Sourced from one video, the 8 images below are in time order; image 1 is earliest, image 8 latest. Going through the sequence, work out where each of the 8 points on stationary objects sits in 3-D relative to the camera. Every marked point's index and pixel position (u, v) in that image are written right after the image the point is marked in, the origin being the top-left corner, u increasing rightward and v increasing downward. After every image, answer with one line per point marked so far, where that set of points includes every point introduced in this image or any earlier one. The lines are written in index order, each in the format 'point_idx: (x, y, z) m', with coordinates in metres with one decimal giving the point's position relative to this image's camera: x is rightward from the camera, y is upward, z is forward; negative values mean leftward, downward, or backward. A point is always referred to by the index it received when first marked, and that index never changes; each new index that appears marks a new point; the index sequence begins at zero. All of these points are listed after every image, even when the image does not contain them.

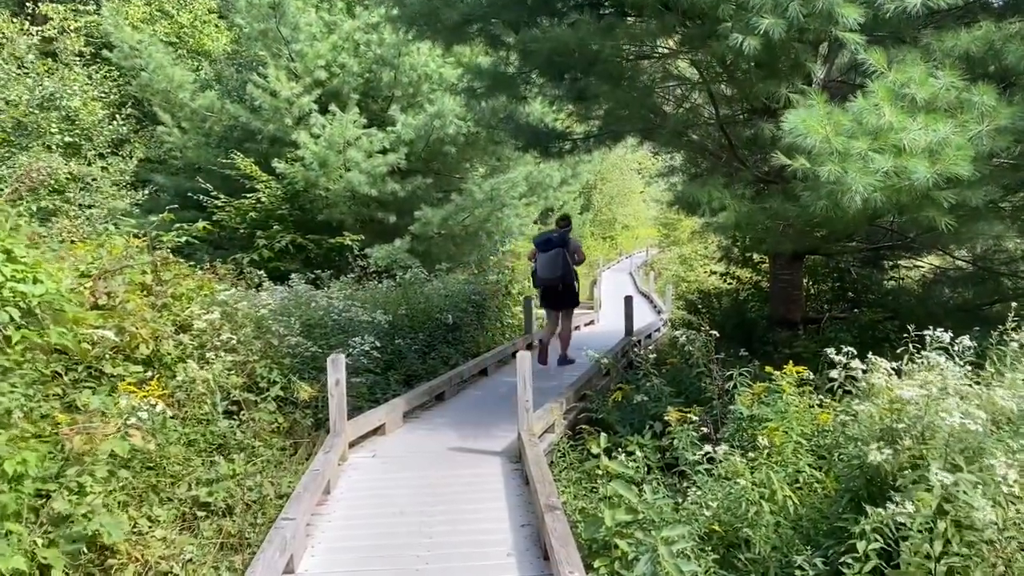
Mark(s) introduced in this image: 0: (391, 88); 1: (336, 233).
0: (-1.6, +2.7, +12.0) m
1: (-2.5, +0.8, +12.3) m
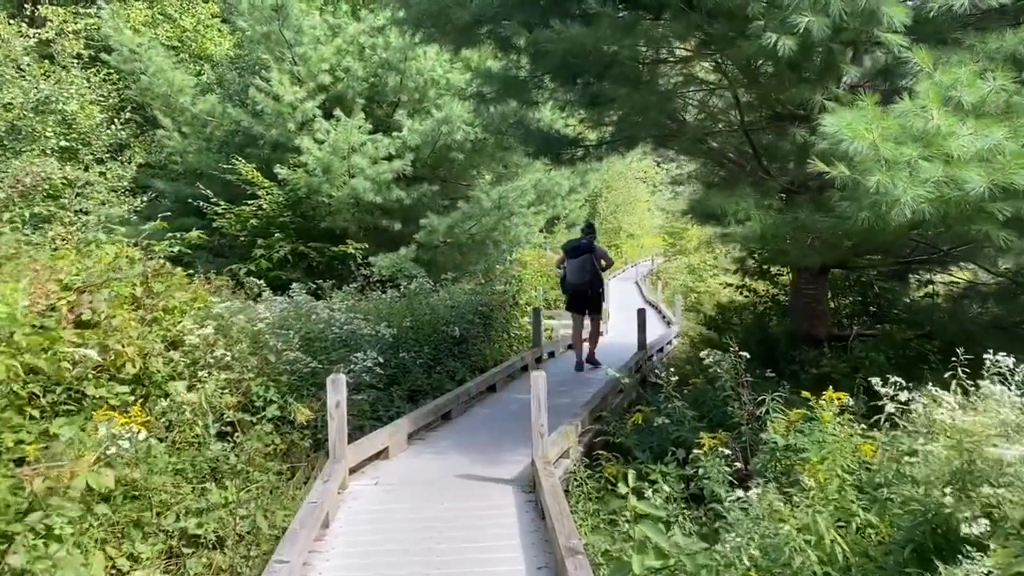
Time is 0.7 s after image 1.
0: (-1.5, +2.6, +11.7) m
1: (-2.4, +0.6, +12.0) m
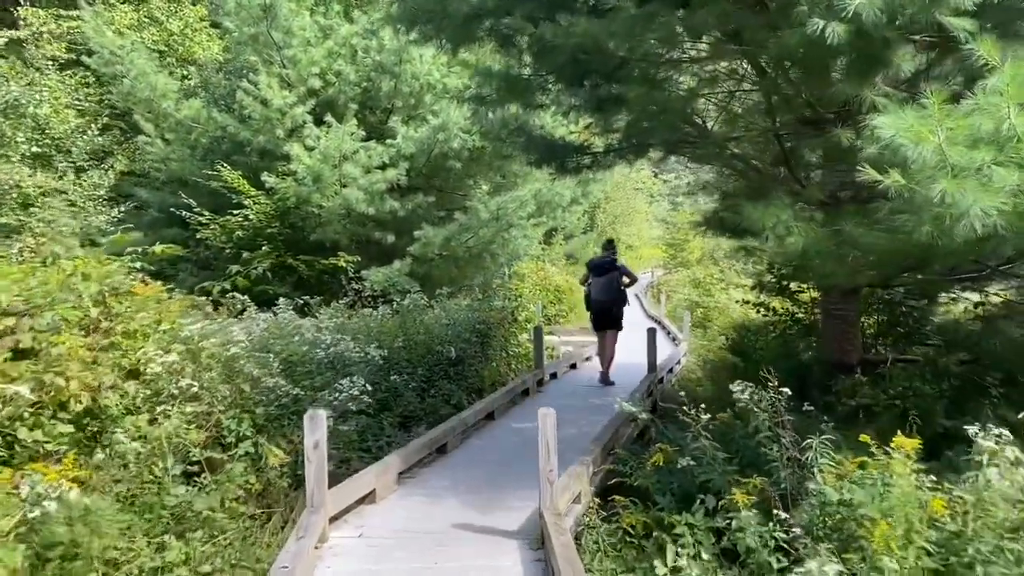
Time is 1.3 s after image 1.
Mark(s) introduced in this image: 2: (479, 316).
0: (-1.5, +2.4, +11.1) m
1: (-2.4, +0.4, +11.4) m
2: (-0.4, -0.3, +9.7) m
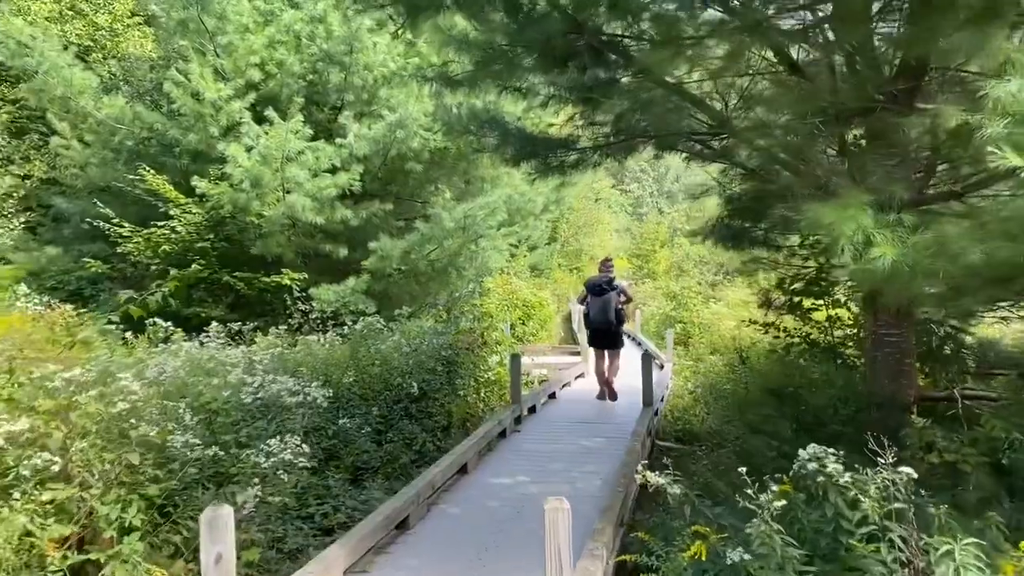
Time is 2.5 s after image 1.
0: (-1.9, +2.2, +9.7) m
1: (-2.7, +0.2, +10.0) m
2: (-0.6, -0.5, +8.4) m
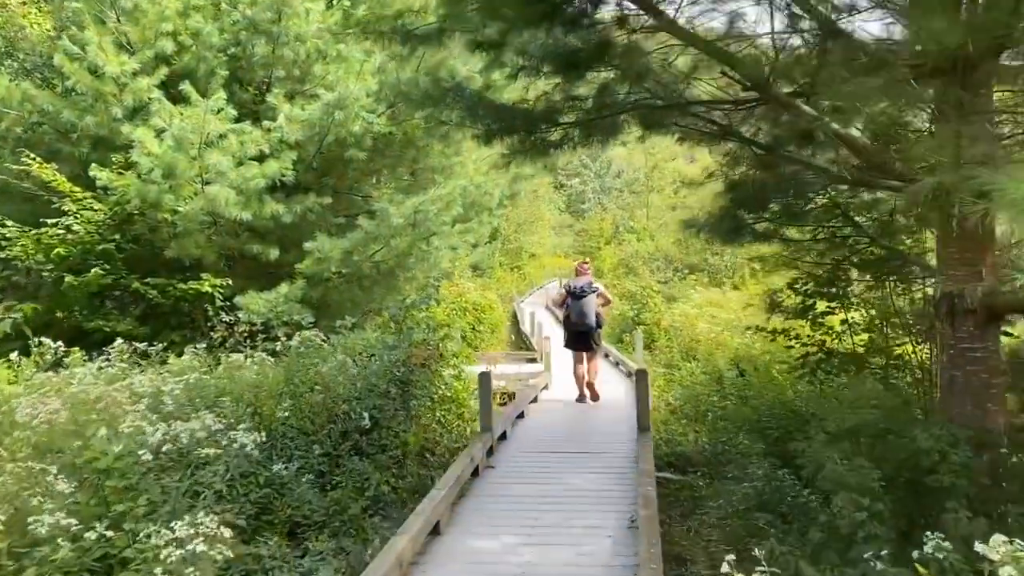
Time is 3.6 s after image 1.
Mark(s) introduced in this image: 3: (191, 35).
0: (-2.3, +2.1, +8.4) m
1: (-3.1, +0.1, +8.6) m
2: (-0.9, -0.6, +7.1) m
3: (-3.0, +2.4, +8.3) m
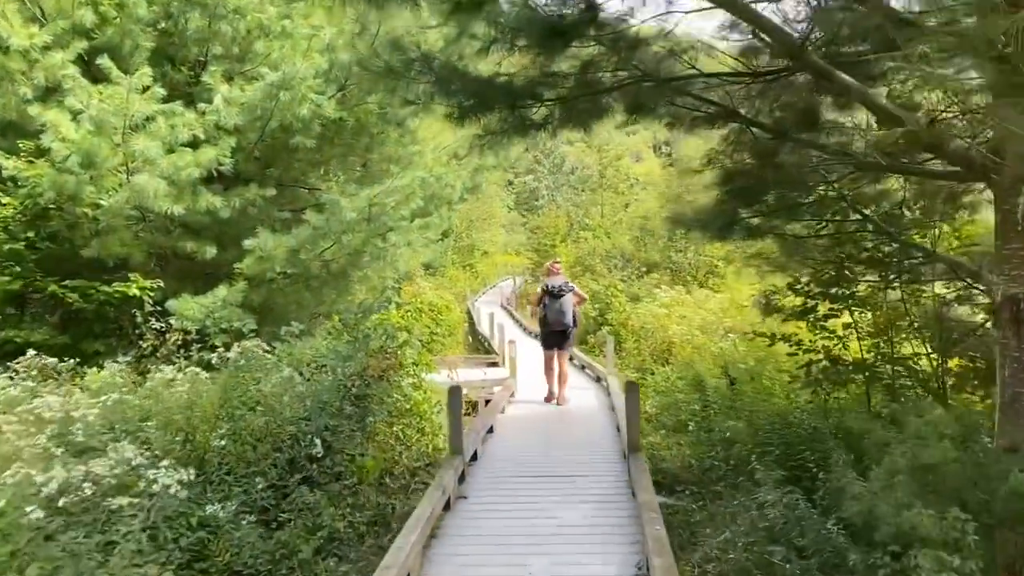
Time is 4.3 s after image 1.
0: (-2.6, +2.1, +7.5) m
1: (-3.4, +0.1, +7.7) m
2: (-1.1, -0.6, +6.3) m
3: (-3.3, +2.3, +7.4) m
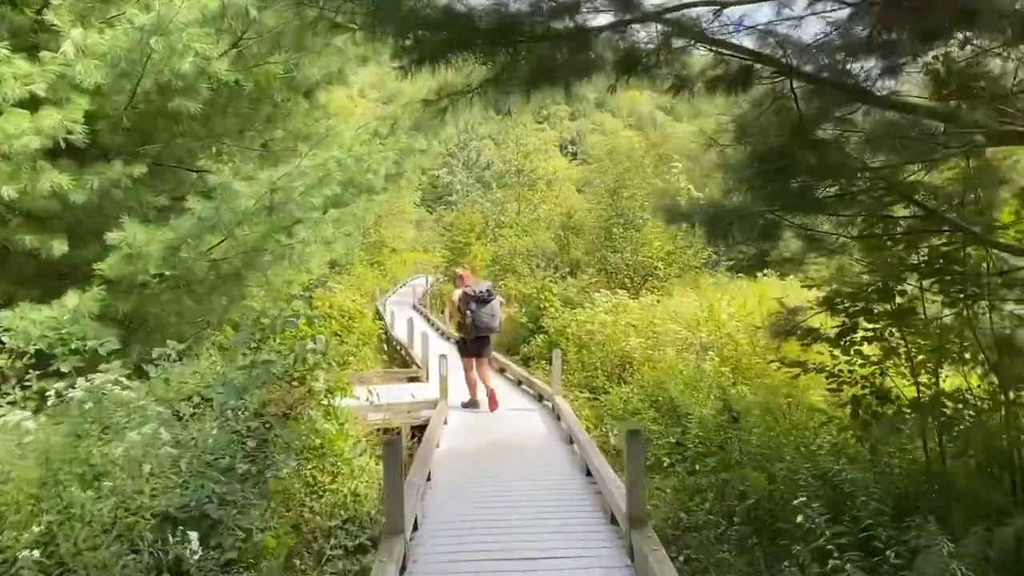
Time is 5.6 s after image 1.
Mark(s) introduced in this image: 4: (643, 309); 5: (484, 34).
0: (-3.0, +2.0, +5.7) m
1: (-3.8, +0.1, +5.8) m
2: (-1.4, -0.6, +4.8) m
3: (-3.7, +2.3, +5.5) m
4: (+1.6, -0.3, +10.7) m
5: (-0.1, +1.0, +3.4) m
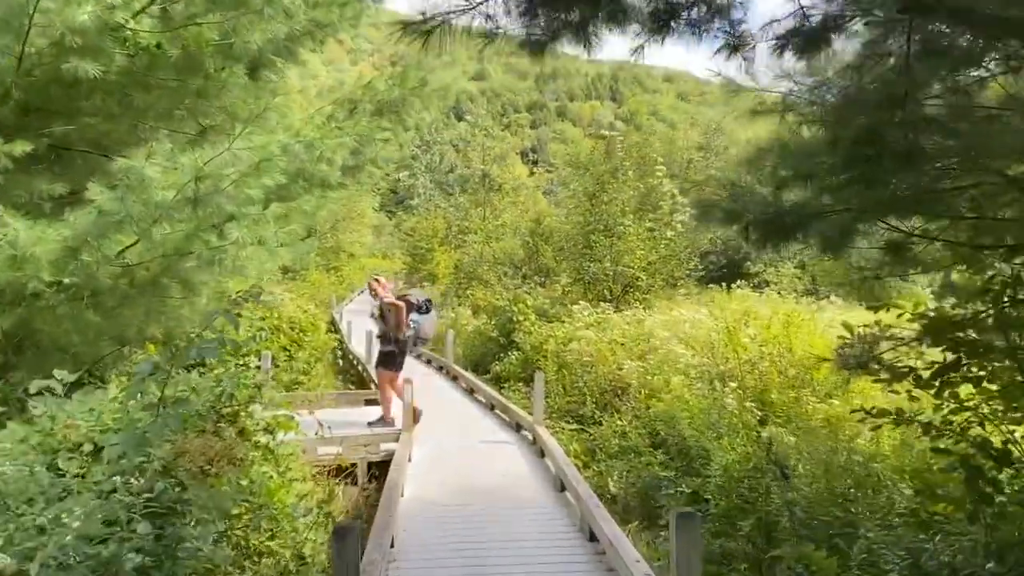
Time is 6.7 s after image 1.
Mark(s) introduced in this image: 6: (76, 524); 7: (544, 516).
0: (-3.0, +2.0, +4.5) m
1: (-3.9, 0.0, +4.5) m
2: (-1.4, -0.7, +3.5) m
3: (-3.7, +2.3, +4.2) m
4: (+1.3, -0.4, +9.7) m
5: (-0.1, +0.9, +2.3) m
6: (-1.4, -0.7, +3.0) m
7: (+0.2, -1.4, +5.2) m
